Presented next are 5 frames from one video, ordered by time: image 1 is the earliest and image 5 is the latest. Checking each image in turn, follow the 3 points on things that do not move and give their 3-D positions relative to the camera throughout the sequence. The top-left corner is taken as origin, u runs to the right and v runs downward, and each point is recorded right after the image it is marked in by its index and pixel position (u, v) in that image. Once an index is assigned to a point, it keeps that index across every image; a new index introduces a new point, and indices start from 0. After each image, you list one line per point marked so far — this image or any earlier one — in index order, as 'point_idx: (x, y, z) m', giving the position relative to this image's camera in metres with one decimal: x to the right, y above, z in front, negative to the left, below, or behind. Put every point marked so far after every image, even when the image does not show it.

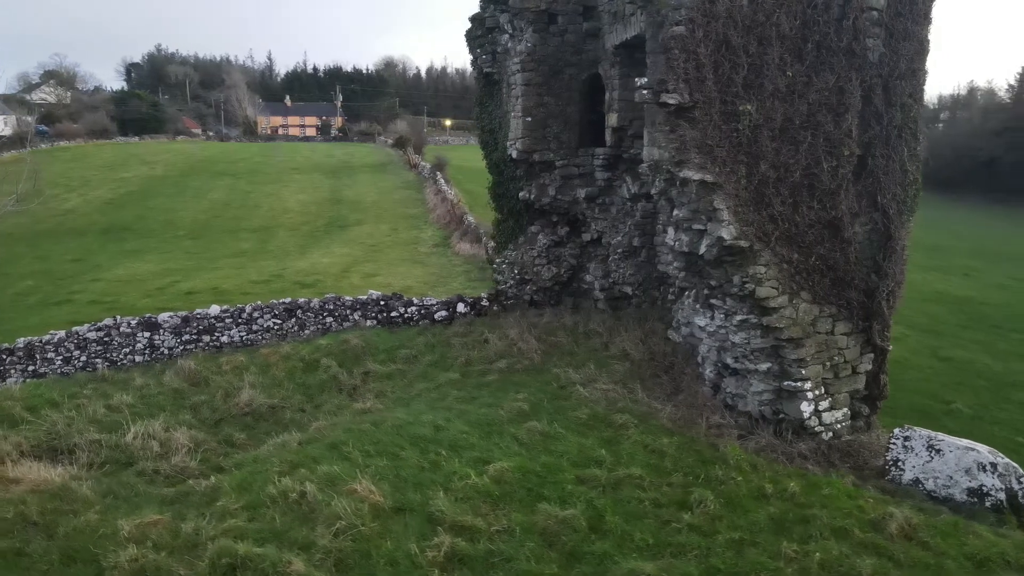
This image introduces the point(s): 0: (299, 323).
0: (-3.3, -0.5, +11.2) m
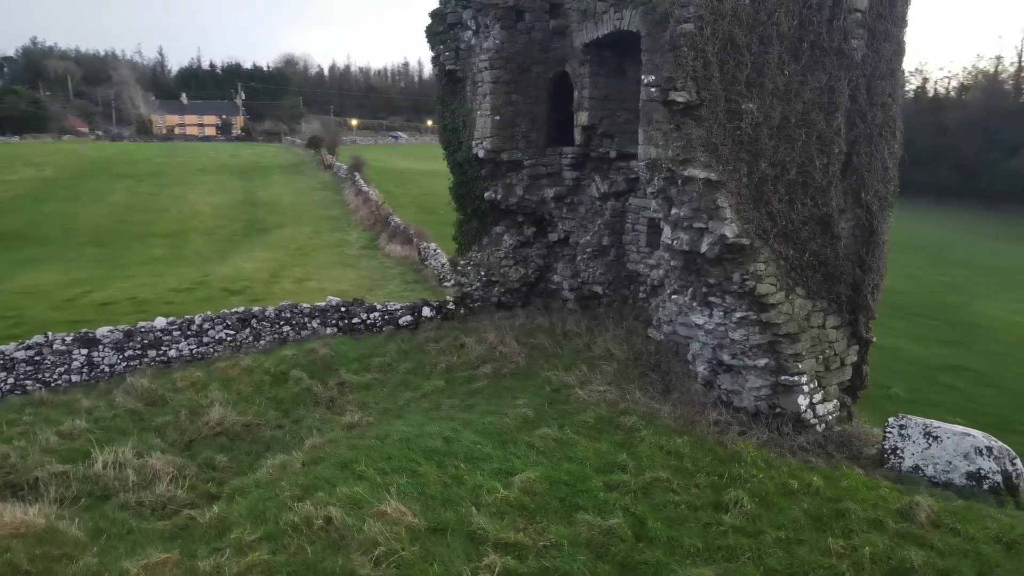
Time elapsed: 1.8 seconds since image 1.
0: (-3.7, -0.7, +10.6) m
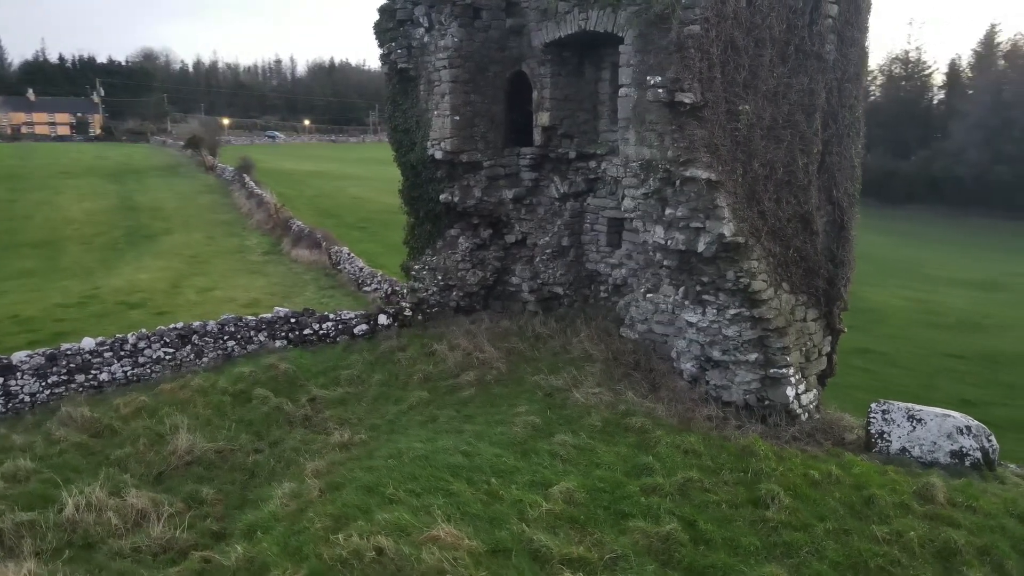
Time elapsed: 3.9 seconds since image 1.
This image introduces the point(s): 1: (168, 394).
0: (-4.2, -0.8, +9.8) m
1: (-4.1, -1.2, +8.7) m
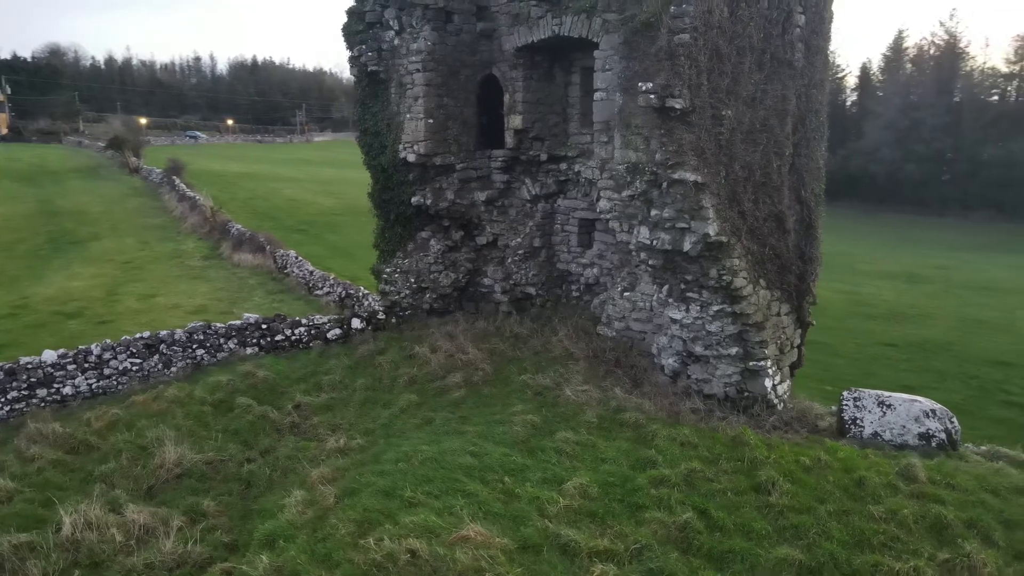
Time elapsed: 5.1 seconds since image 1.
0: (-4.5, -0.9, +9.5) m
1: (-4.2, -1.3, +8.4) m
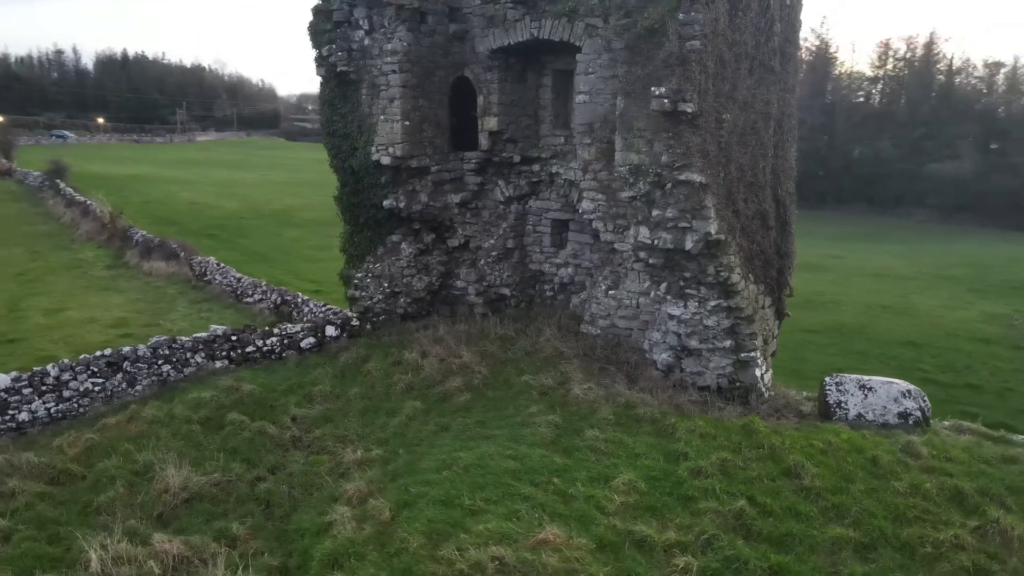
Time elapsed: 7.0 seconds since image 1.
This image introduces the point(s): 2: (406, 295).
0: (-4.6, -1.1, +8.9) m
1: (-4.2, -1.5, +7.9) m
2: (-1.5, -0.1, +10.6) m
